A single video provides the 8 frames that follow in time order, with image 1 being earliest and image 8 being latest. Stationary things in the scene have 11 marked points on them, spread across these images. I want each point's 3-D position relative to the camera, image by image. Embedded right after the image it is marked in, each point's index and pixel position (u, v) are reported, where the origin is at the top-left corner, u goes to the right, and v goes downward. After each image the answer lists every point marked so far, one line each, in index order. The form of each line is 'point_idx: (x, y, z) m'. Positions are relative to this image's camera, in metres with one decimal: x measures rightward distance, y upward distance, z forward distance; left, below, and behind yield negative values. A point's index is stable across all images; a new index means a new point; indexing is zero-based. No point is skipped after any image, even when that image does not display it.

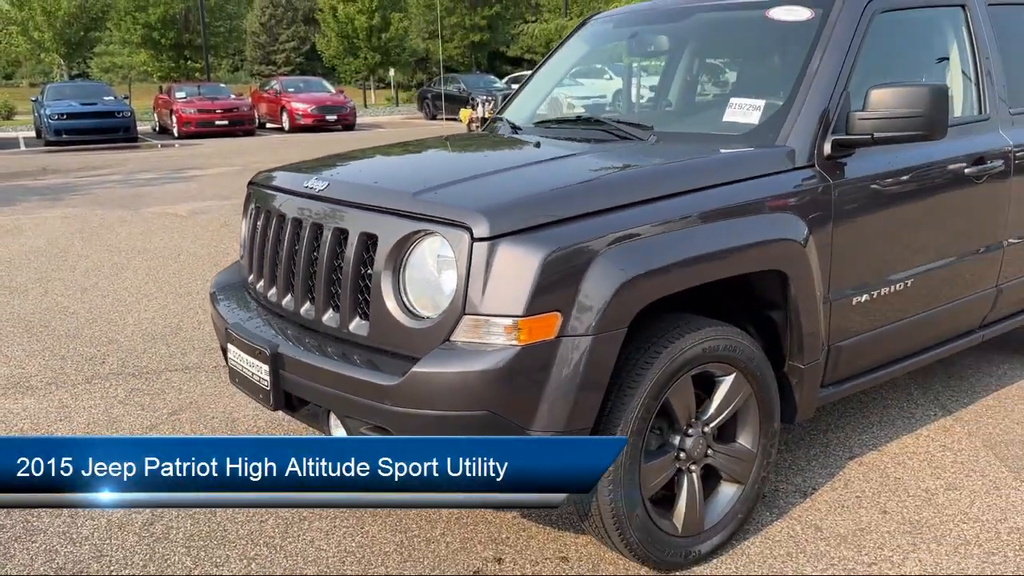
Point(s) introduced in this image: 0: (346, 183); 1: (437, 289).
0: (-0.5, +0.4, +2.8) m
1: (-0.2, 0.0, +2.4) m
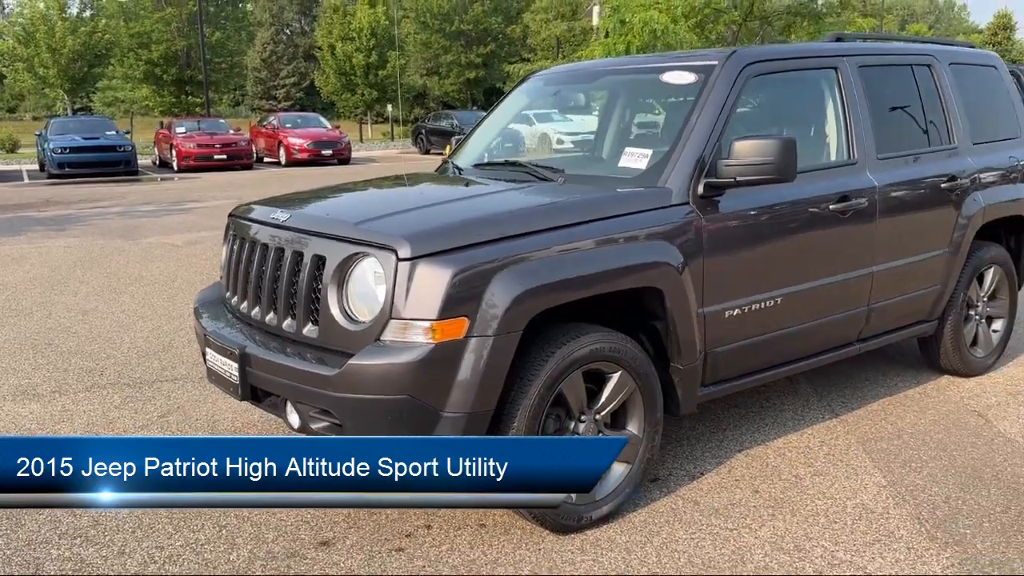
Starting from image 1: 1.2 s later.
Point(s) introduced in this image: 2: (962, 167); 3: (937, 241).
0: (-0.8, +0.3, +3.5) m
1: (-0.5, 0.0, +3.0) m
2: (+2.5, +0.7, +4.8) m
3: (+2.4, +0.3, +4.7) m
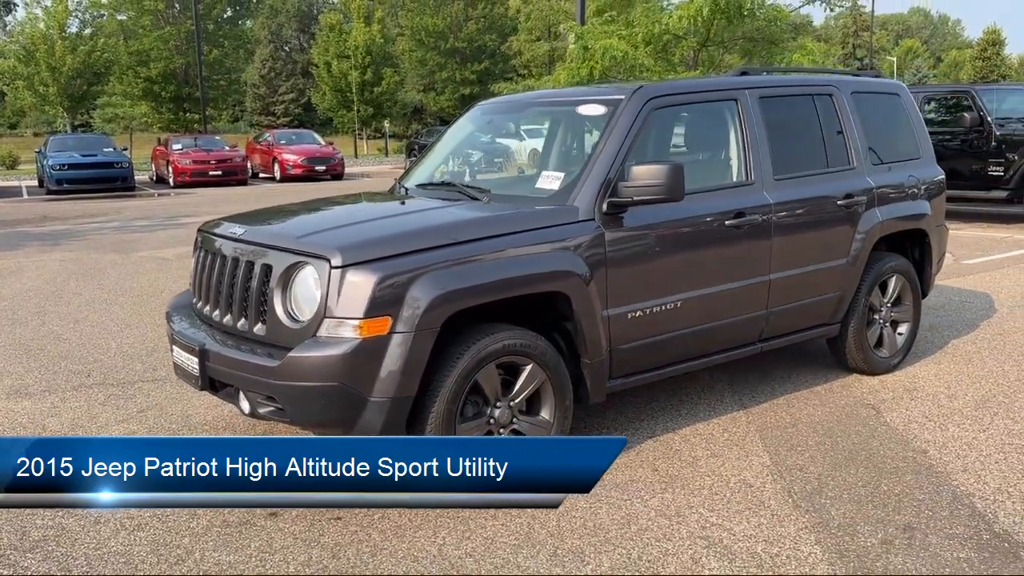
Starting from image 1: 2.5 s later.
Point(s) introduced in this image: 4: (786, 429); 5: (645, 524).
0: (-1.2, +0.3, +4.0) m
1: (-0.9, -0.1, +3.6) m
2: (+2.2, +0.6, +5.3) m
3: (+2.0, +0.2, +5.2) m
4: (+1.5, -0.8, +4.8) m
5: (+0.6, -1.0, +3.7) m
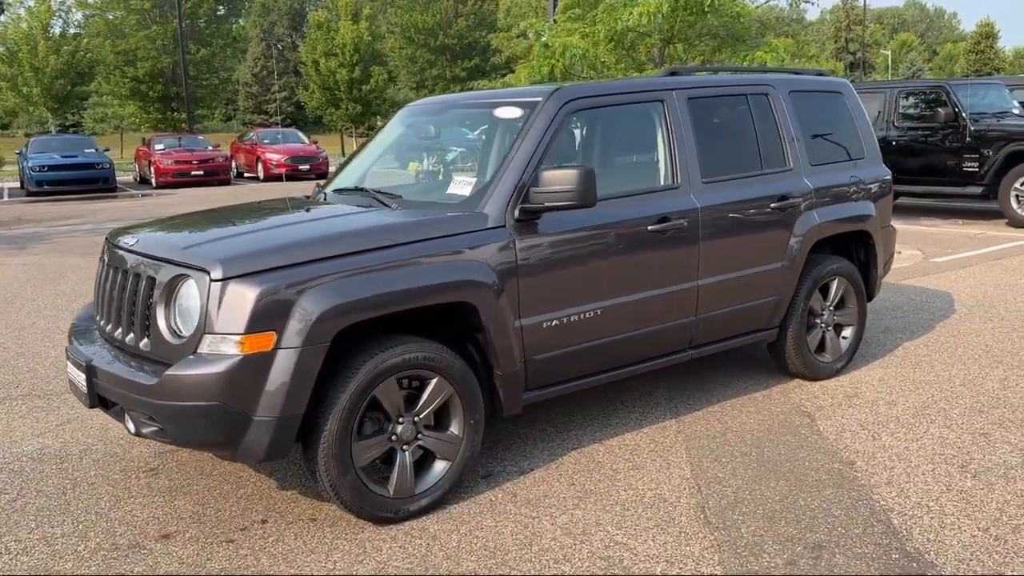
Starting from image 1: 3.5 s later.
0: (-1.6, +0.2, +3.9) m
1: (-1.3, -0.1, +3.4) m
2: (+1.7, +0.6, +5.2) m
3: (+1.6, +0.2, +5.1) m
4: (+1.1, -0.8, +4.6) m
5: (+0.1, -1.1, +3.5) m
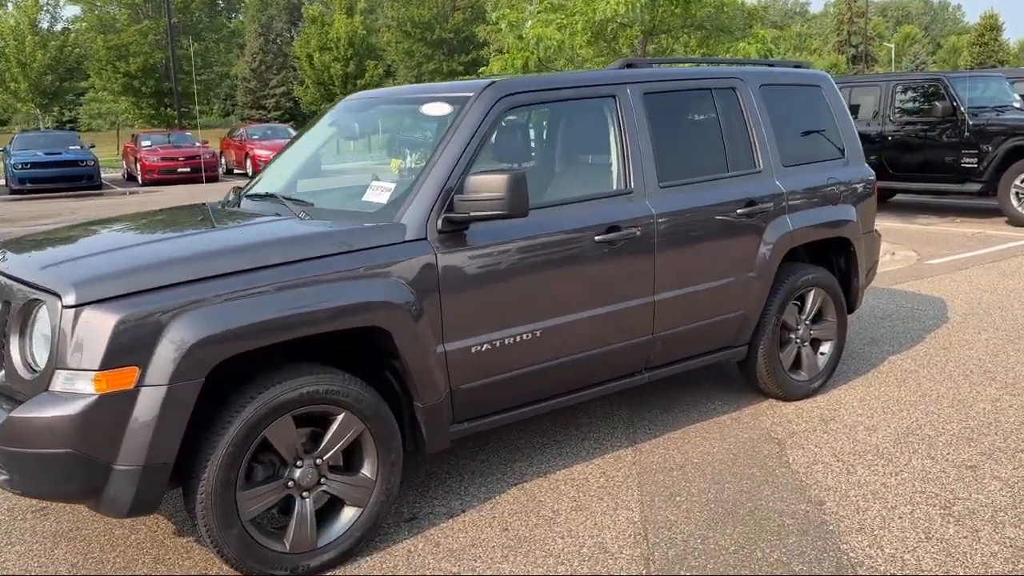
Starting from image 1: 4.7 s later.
0: (-2.0, +0.1, +3.4) m
1: (-1.6, -0.2, +3.0) m
2: (+1.4, +0.5, +4.7) m
3: (+1.2, +0.1, +4.6) m
4: (+0.8, -0.9, +4.2) m
5: (-0.2, -1.2, +3.1) m
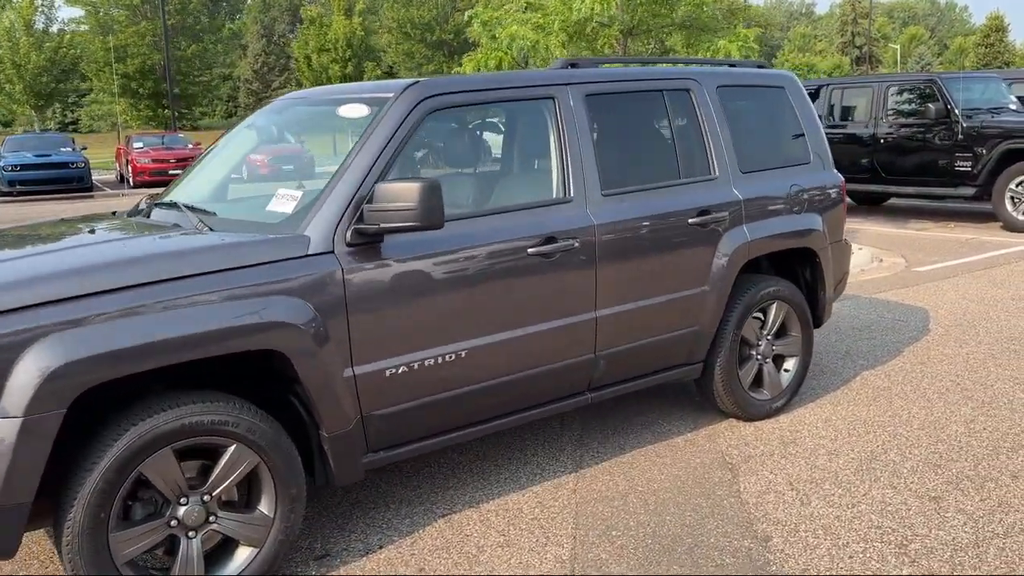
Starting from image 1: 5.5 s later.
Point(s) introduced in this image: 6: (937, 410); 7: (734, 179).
0: (-2.3, +0.1, +3.1) m
1: (-2.0, -0.3, +2.7) m
2: (+1.1, +0.5, +4.4) m
3: (+0.9, 0.0, +4.3) m
4: (+0.5, -1.0, +3.9) m
5: (-0.5, -1.2, +2.8) m
6: (+2.5, -0.7, +4.9) m
7: (+1.2, +0.6, +4.5) m
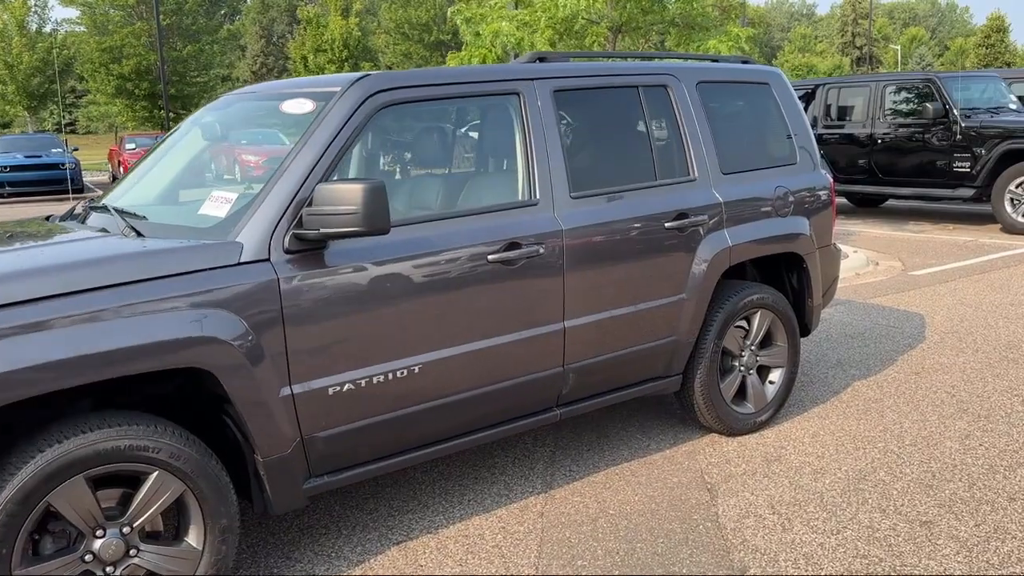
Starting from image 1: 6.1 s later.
0: (-2.5, 0.0, +2.9) m
1: (-2.1, -0.3, +2.4) m
2: (+0.9, +0.4, +4.2) m
3: (+0.7, 0.0, +4.1) m
4: (+0.3, -1.0, +3.6) m
5: (-0.7, -1.3, +2.5) m
6: (+2.3, -0.8, +4.6) m
7: (+1.0, +0.6, +4.3) m
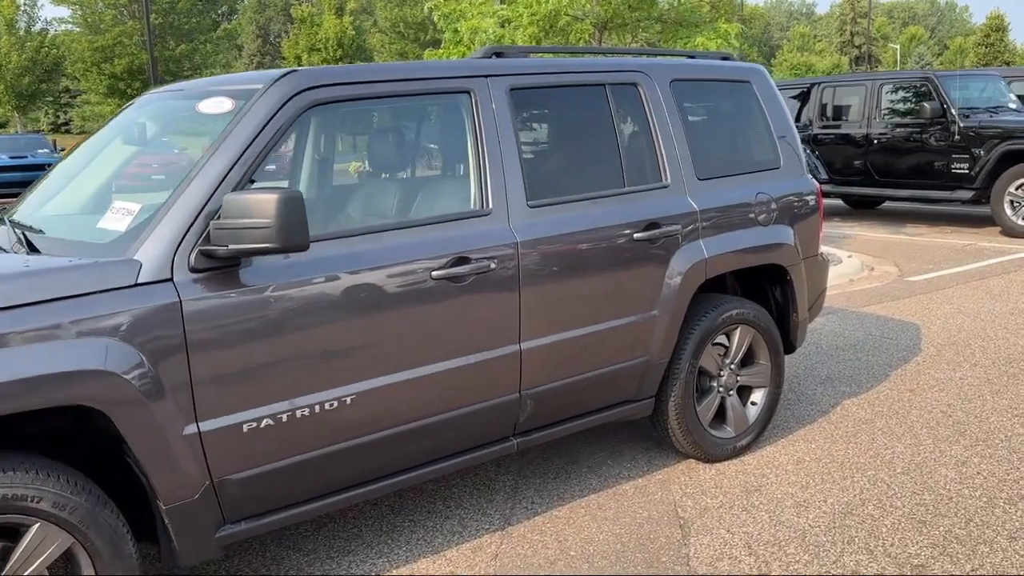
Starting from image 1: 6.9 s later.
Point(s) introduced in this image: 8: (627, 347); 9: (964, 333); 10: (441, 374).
0: (-2.7, 0.0, +2.5) m
1: (-2.3, -0.4, +2.1) m
2: (+0.7, +0.4, +3.8) m
3: (+0.5, -0.1, +3.7) m
4: (+0.1, -1.1, +3.3) m
5: (-0.9, -1.3, +2.2) m
6: (+2.1, -0.8, +4.3) m
7: (+0.8, +0.5, +3.9) m
8: (+0.5, -0.3, +3.8) m
9: (+3.5, -0.3, +6.5) m
10: (-0.3, -0.3, +3.2) m
